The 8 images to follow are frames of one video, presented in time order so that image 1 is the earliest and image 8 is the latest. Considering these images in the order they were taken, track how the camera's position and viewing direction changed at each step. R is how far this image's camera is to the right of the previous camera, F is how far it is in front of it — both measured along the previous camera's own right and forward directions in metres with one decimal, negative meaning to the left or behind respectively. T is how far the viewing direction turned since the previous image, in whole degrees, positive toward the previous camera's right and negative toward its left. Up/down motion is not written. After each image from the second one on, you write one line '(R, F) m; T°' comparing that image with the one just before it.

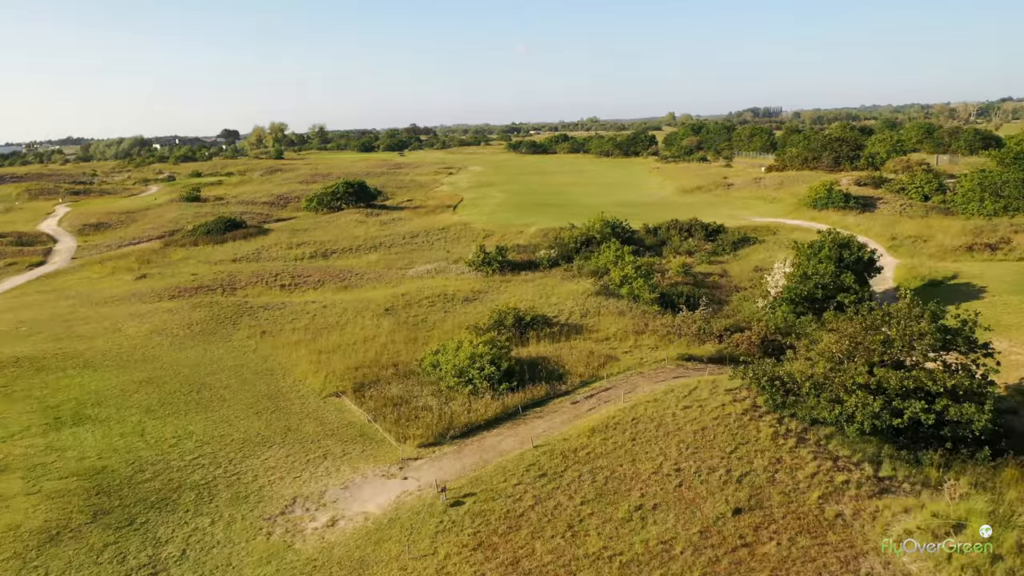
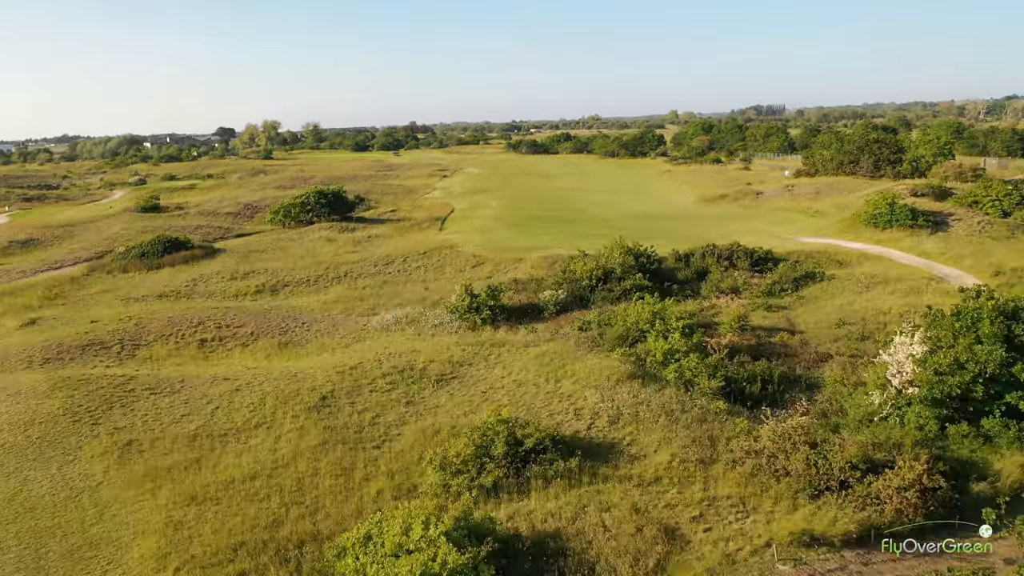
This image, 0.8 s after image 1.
(+0.1, +7.4) m; 0°
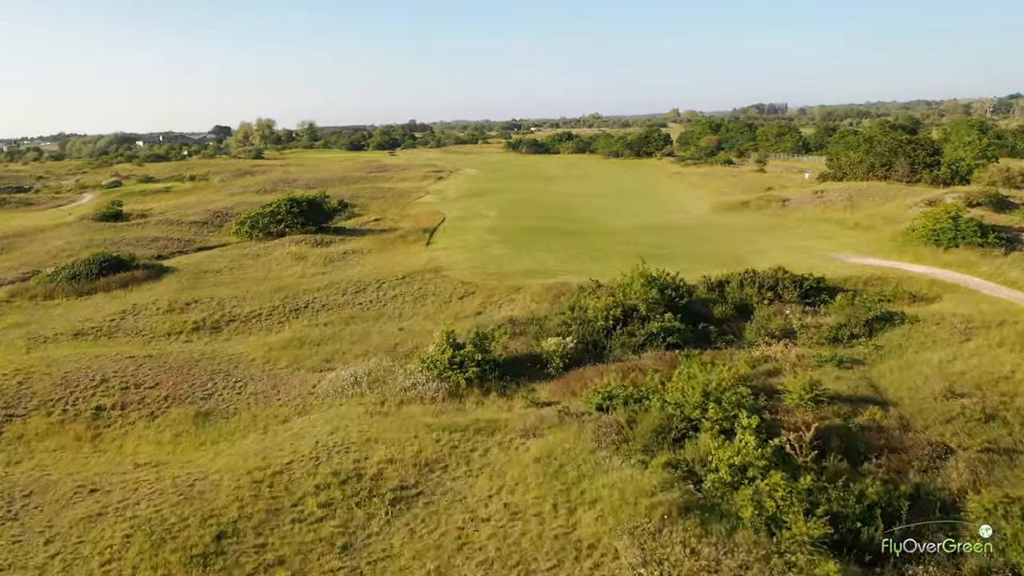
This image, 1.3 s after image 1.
(+0.1, +5.4) m; 0°
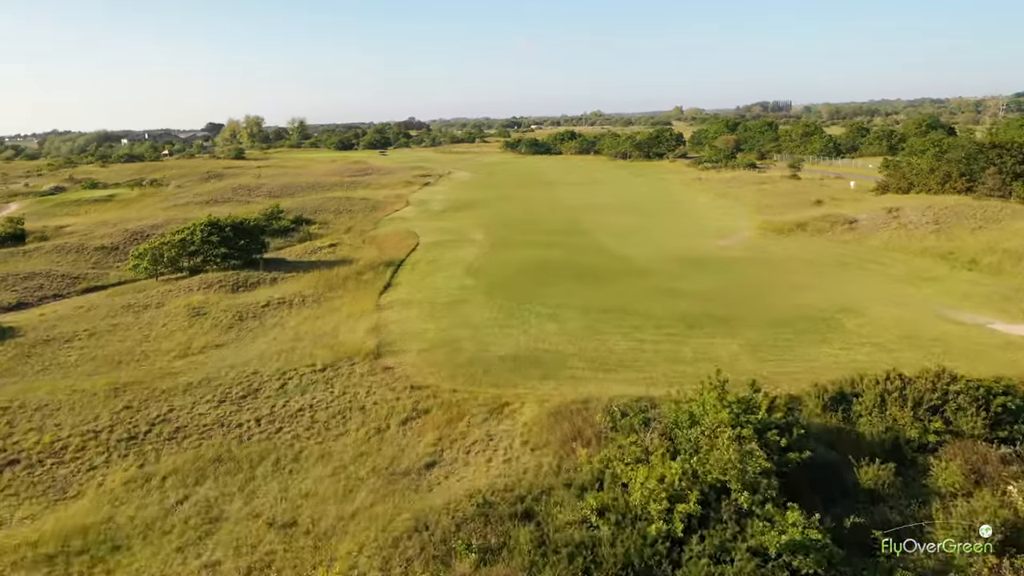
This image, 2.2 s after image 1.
(+0.4, +10.2) m; 0°
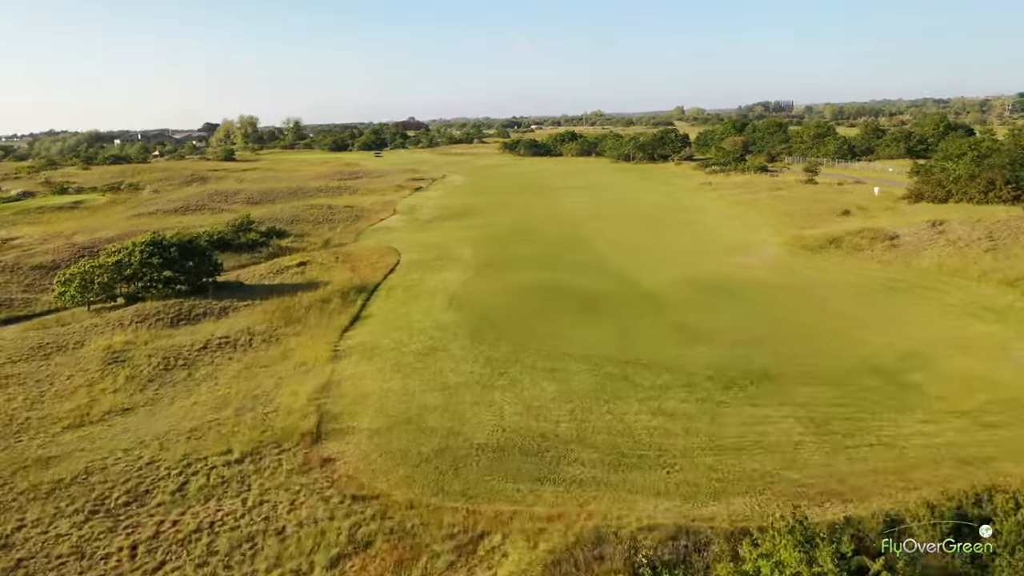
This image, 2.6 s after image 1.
(+0.3, +4.5) m; 0°
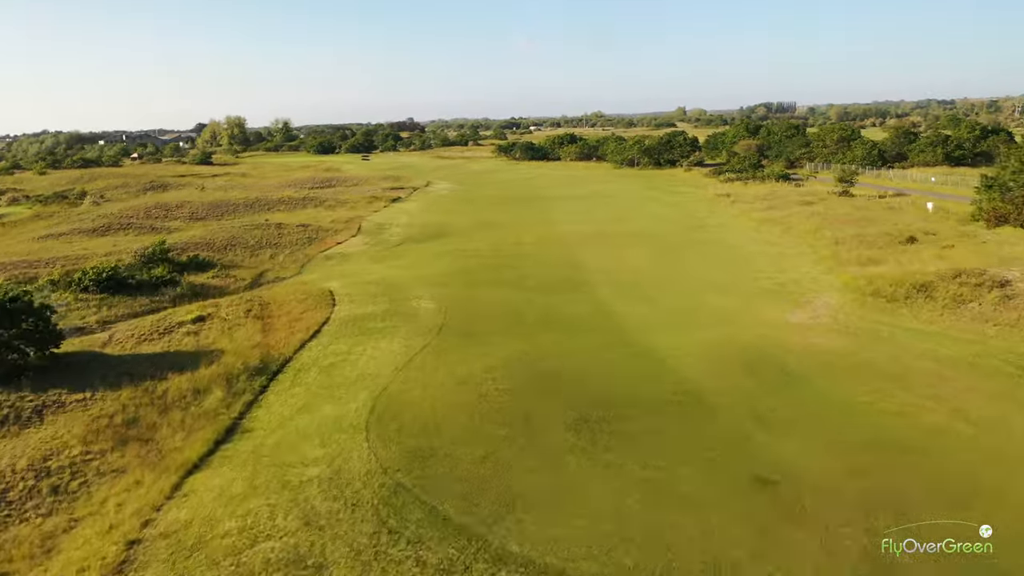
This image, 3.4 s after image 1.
(+0.8, +8.6) m; 0°
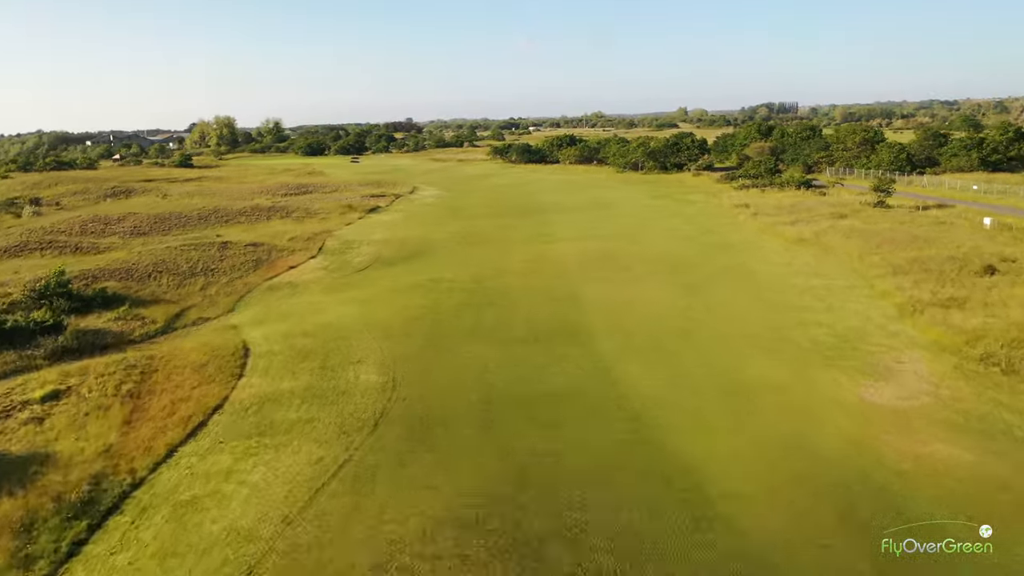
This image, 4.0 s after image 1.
(+0.6, +6.7) m; 0°
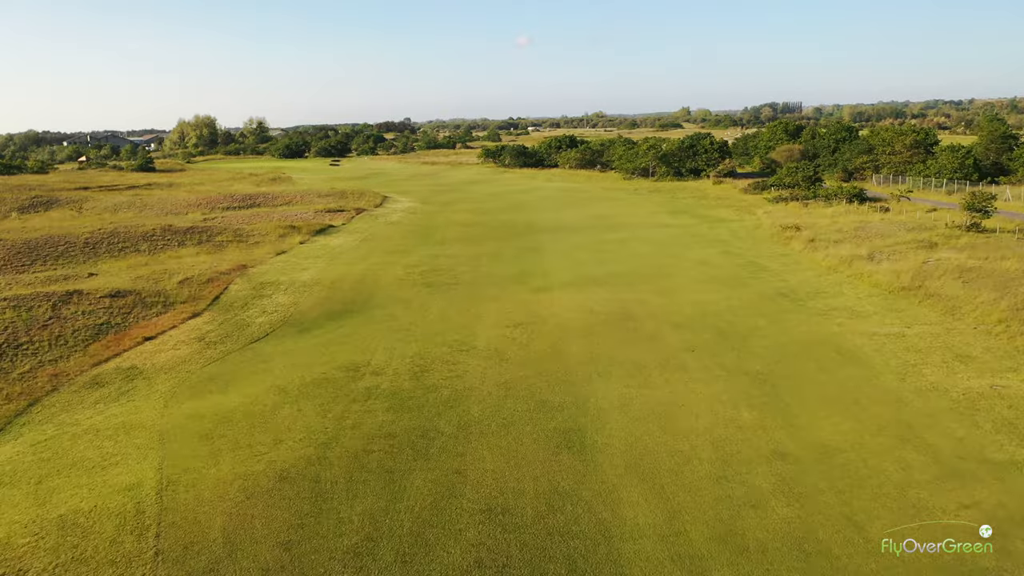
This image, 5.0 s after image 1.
(+0.8, +11.5) m; 0°
